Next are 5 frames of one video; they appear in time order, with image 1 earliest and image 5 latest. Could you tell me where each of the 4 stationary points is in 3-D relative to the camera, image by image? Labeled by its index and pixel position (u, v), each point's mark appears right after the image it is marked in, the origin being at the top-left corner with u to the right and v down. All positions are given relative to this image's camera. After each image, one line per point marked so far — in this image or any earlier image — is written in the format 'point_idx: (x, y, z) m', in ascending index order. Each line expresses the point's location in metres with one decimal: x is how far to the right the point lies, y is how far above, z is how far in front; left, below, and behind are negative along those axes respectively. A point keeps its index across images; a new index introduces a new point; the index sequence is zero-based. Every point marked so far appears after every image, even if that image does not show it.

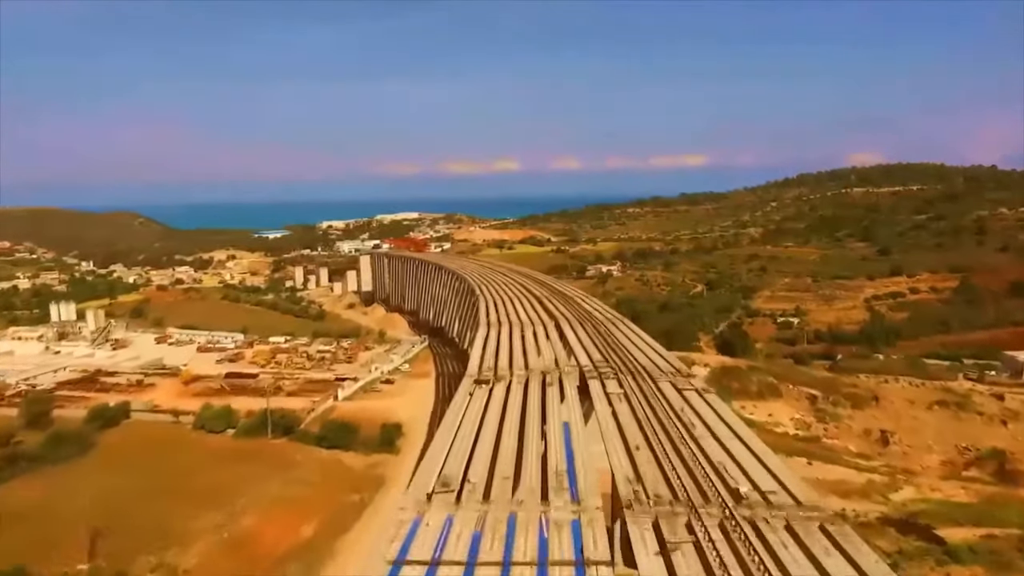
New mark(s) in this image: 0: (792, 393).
0: (+8.7, -3.3, +19.0) m
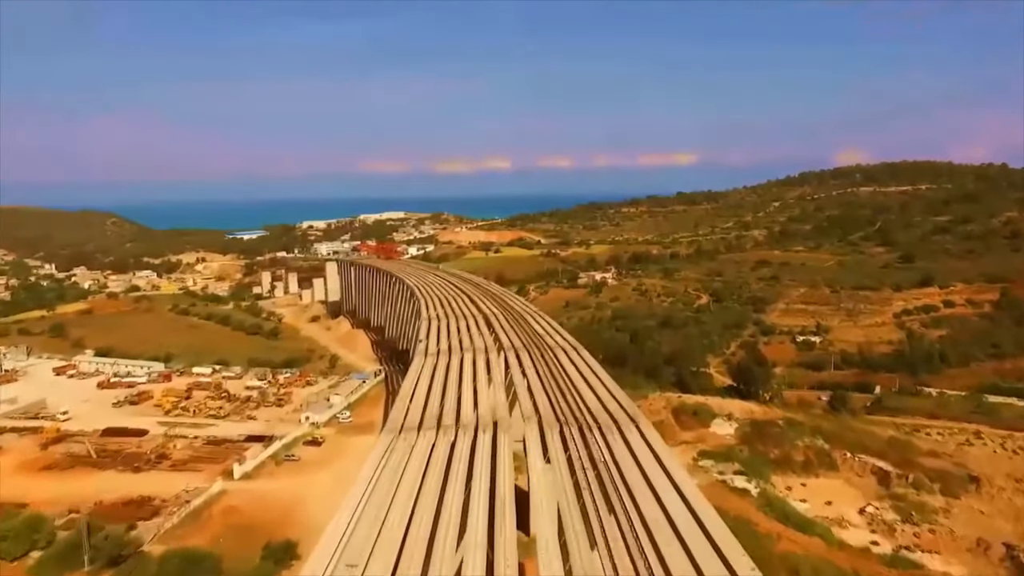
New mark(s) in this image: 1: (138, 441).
0: (+7.8, -4.1, +14.0) m
1: (-9.9, -4.0, +16.2) m
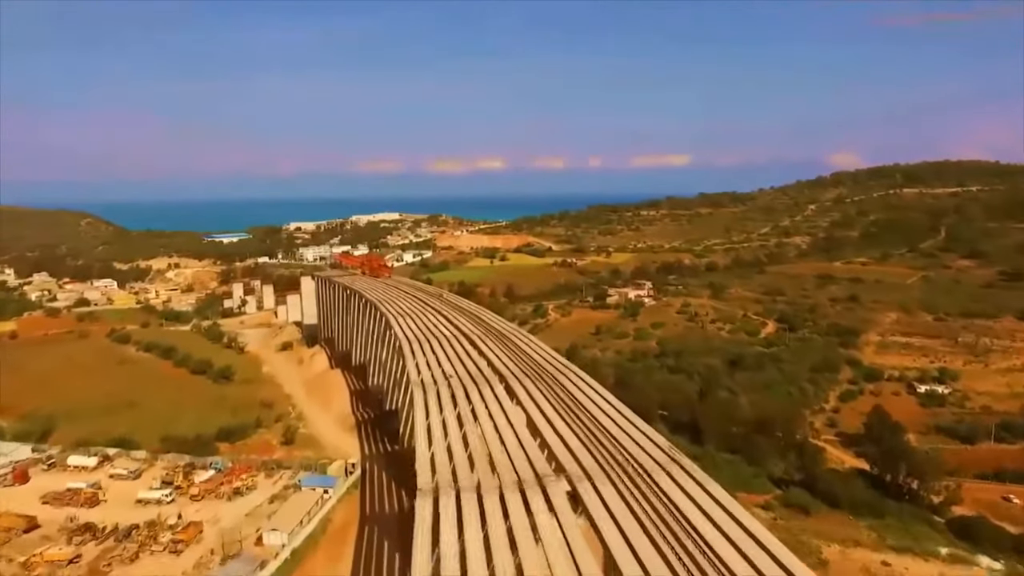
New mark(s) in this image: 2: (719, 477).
0: (+9.0, -5.4, +5.8) m
1: (-8.7, -5.3, +7.8) m
2: (+5.6, -5.1, +16.6) m
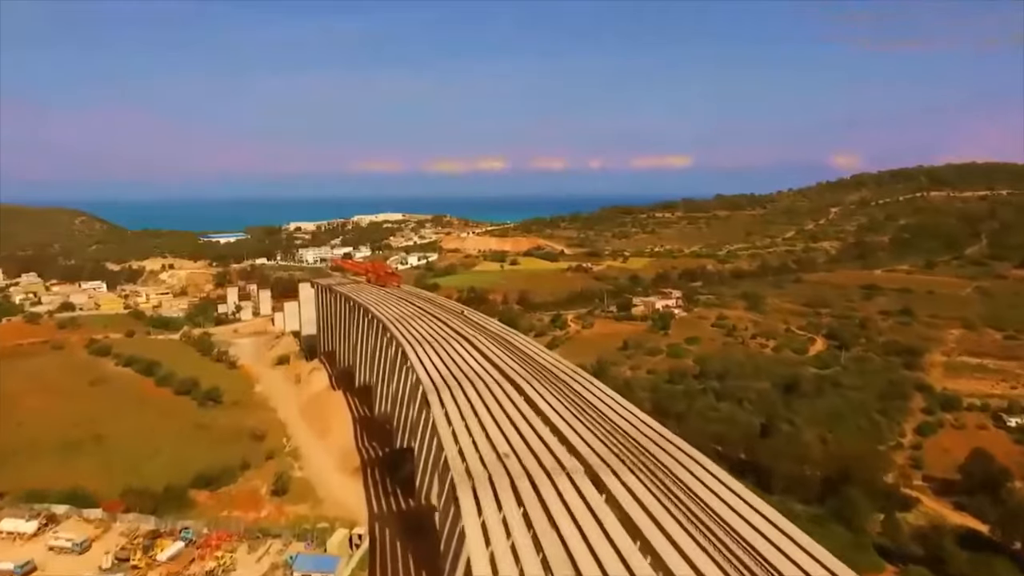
0: (+10.0, -5.9, +2.5) m
1: (-7.8, -5.7, +4.6) m
2: (+6.6, -5.6, +13.3) m
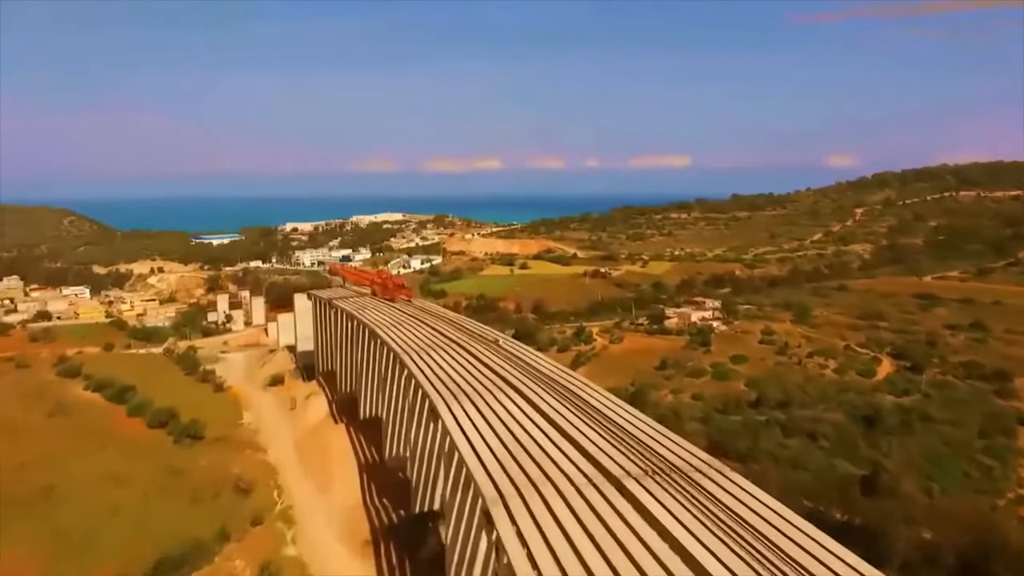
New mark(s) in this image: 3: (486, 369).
0: (+11.2, -6.5, -1.1) m
1: (-6.6, -6.3, +0.9) m
2: (+7.7, -6.2, +9.7) m
3: (+0.1, -2.4, +15.2) m
